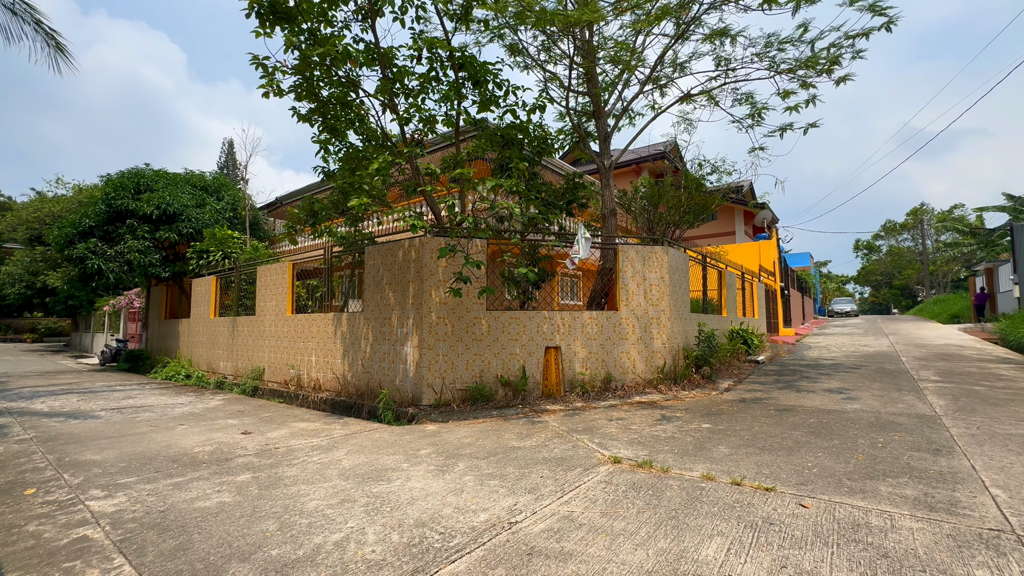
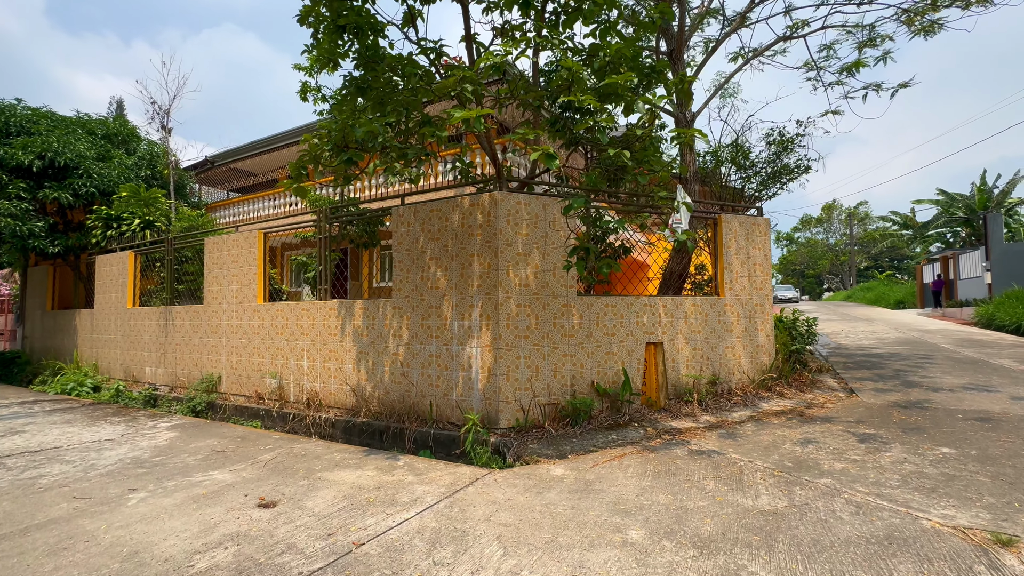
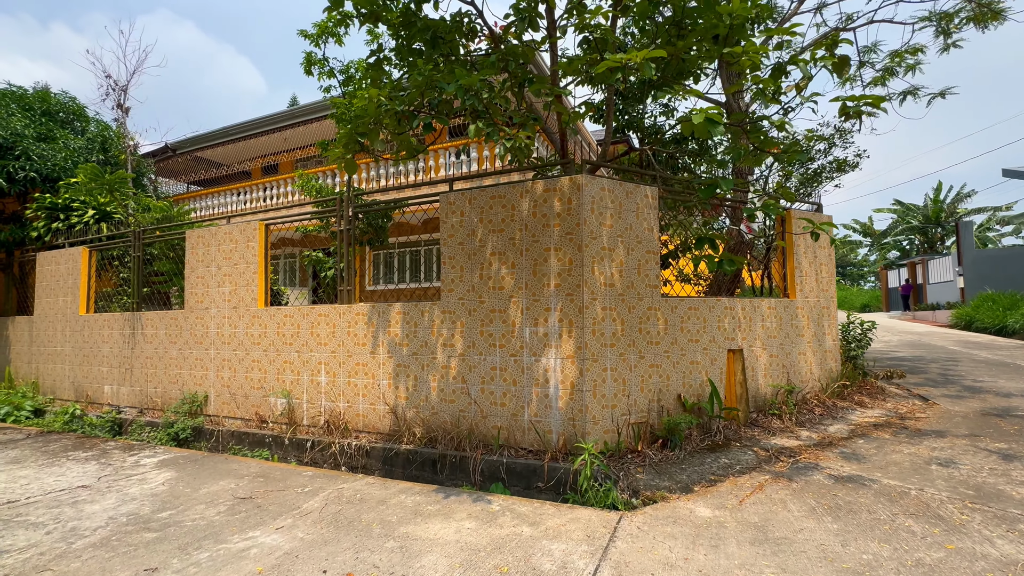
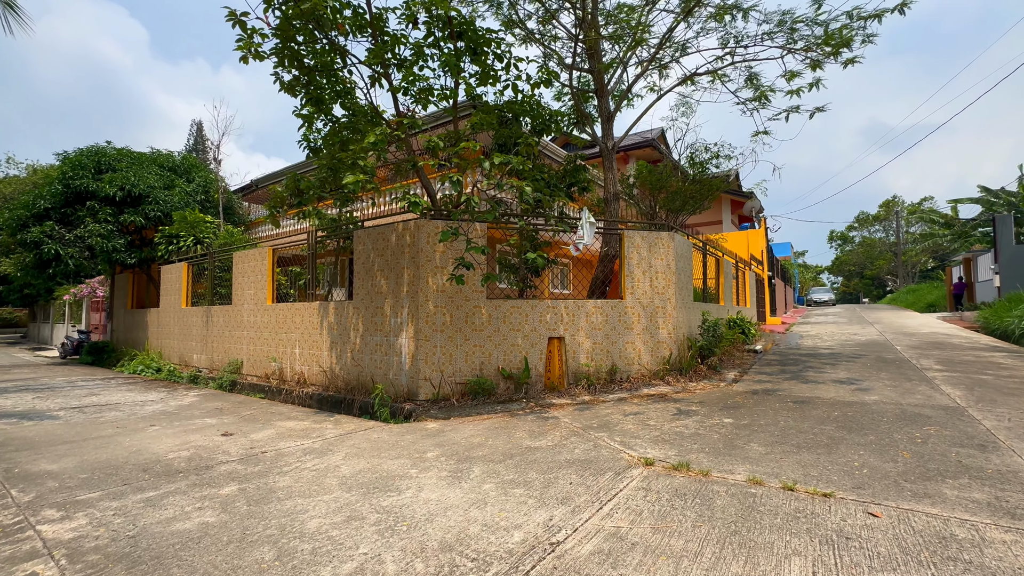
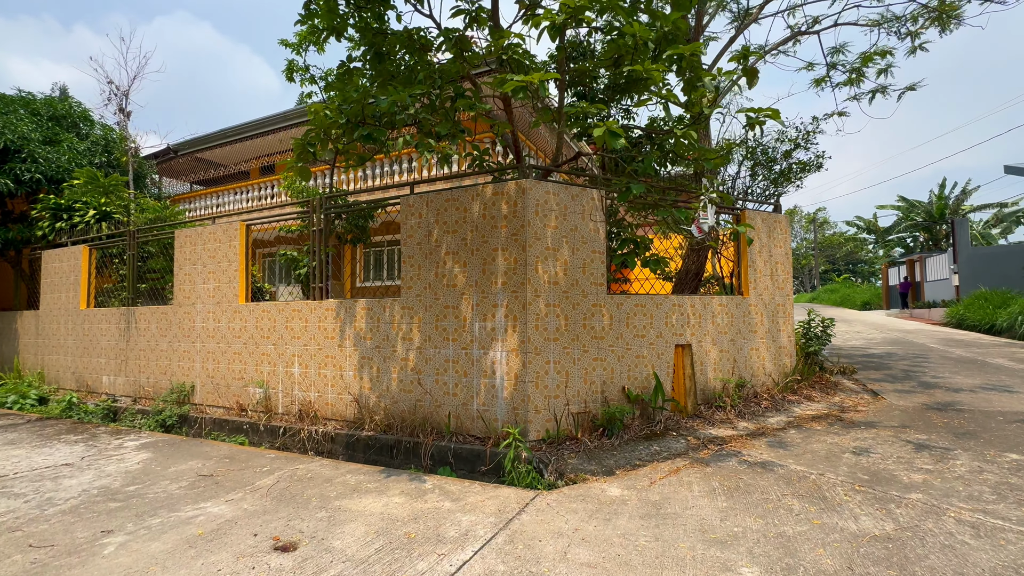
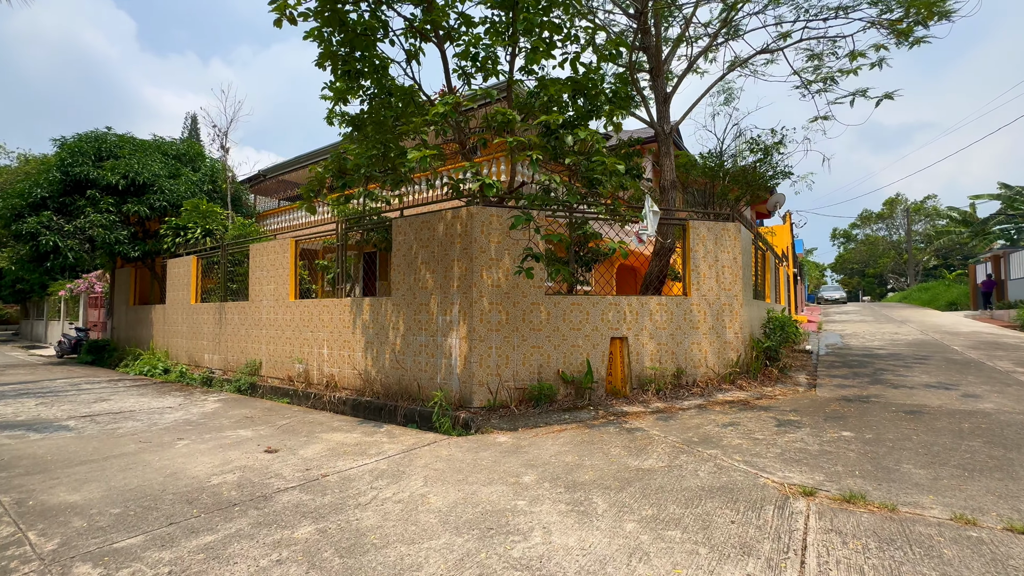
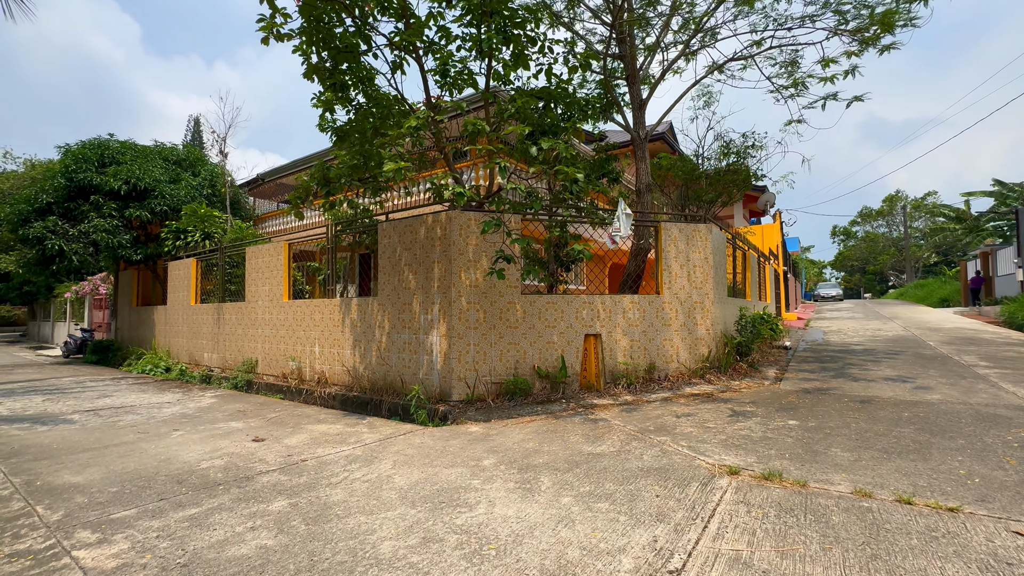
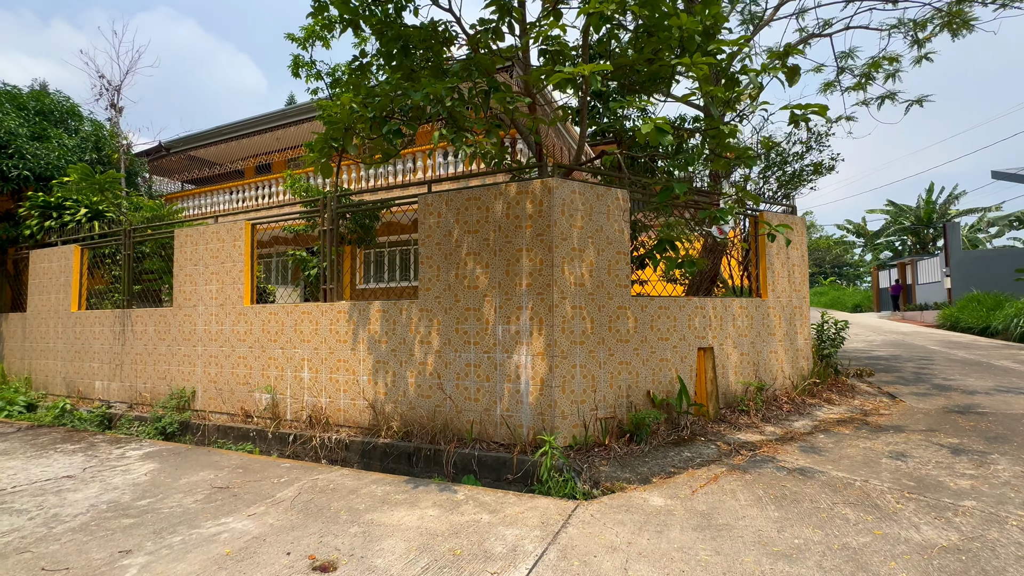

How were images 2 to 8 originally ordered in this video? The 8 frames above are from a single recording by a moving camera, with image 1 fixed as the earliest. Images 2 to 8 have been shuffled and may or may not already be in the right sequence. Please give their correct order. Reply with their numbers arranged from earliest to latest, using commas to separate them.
4, 7, 6, 2, 5, 8, 3
